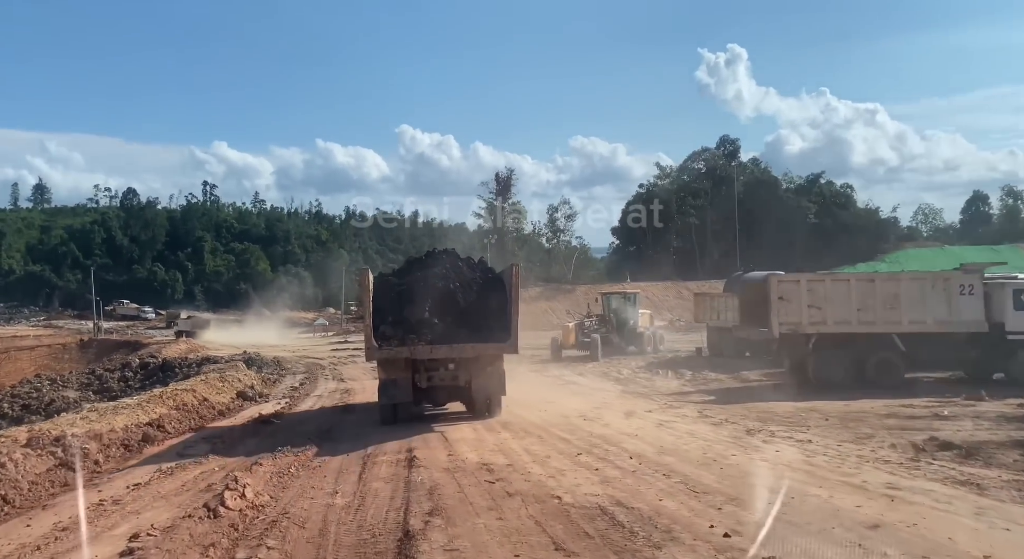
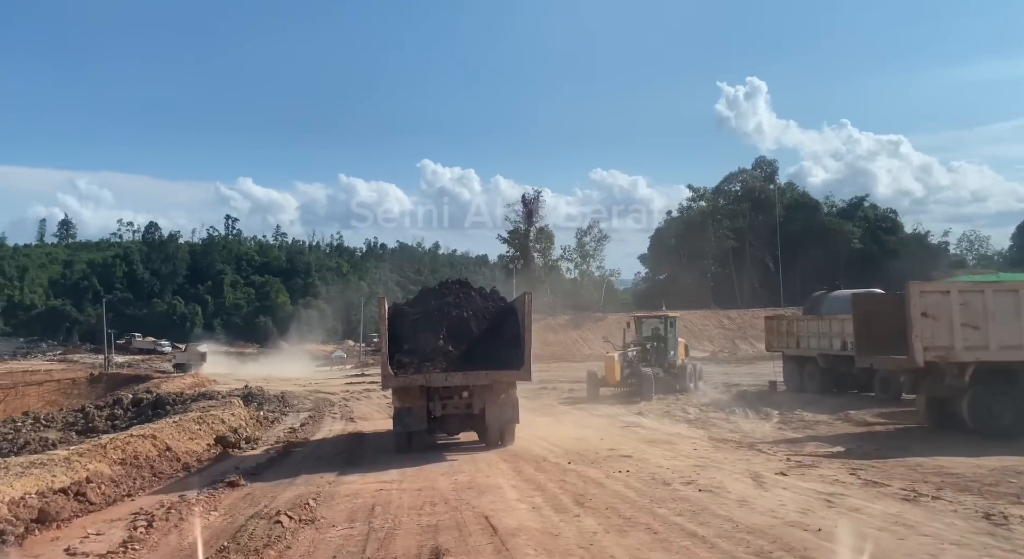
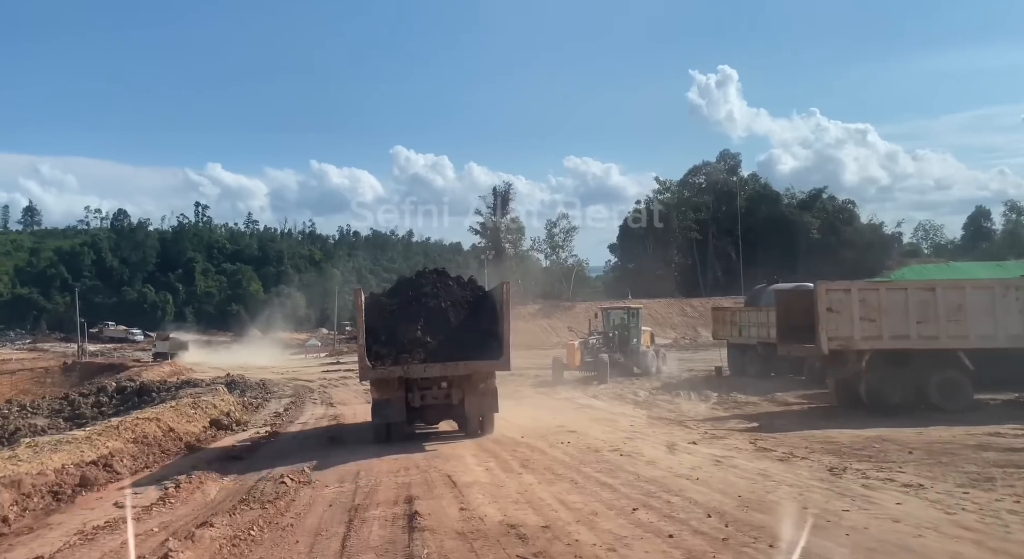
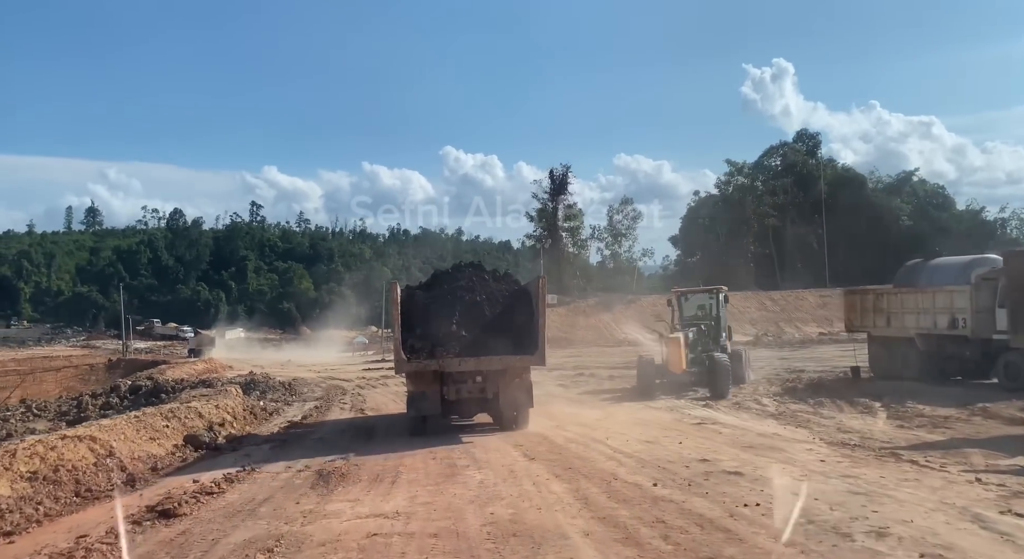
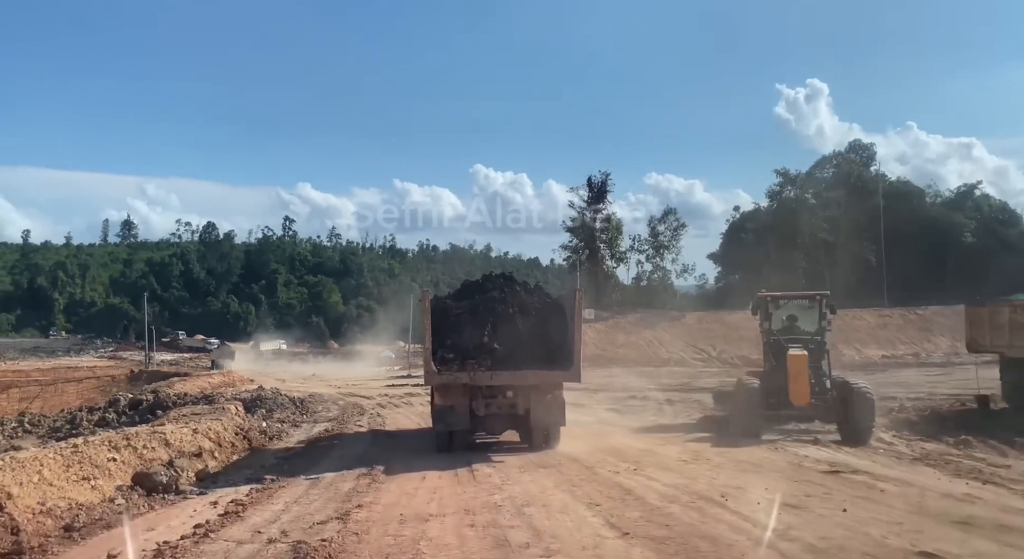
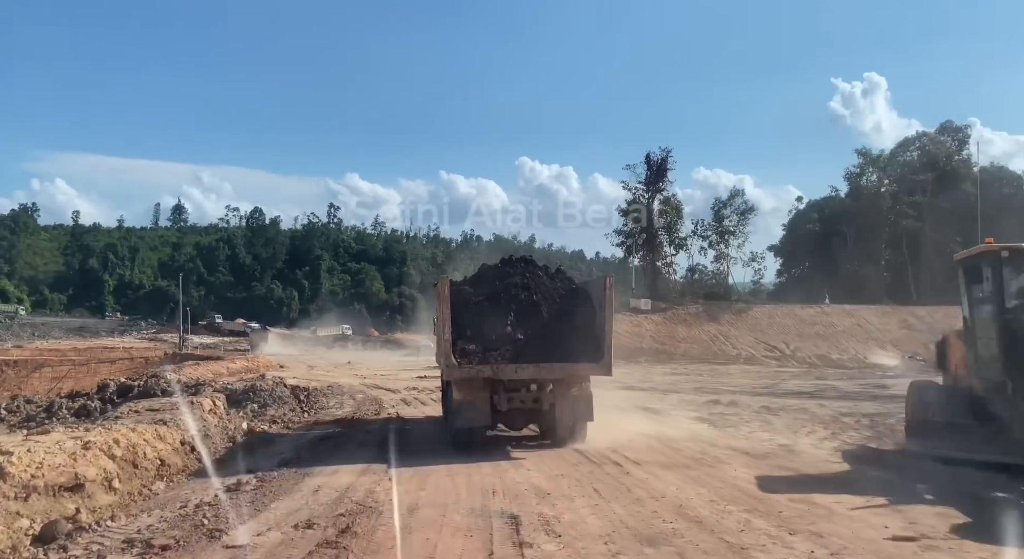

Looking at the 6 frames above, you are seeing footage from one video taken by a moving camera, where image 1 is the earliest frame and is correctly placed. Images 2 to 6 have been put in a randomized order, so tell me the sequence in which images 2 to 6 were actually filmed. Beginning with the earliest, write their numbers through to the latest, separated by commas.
3, 2, 4, 5, 6
